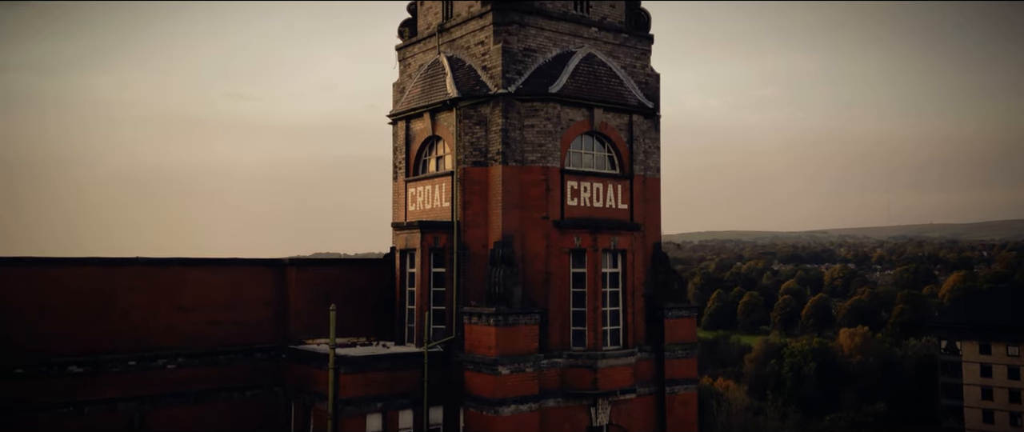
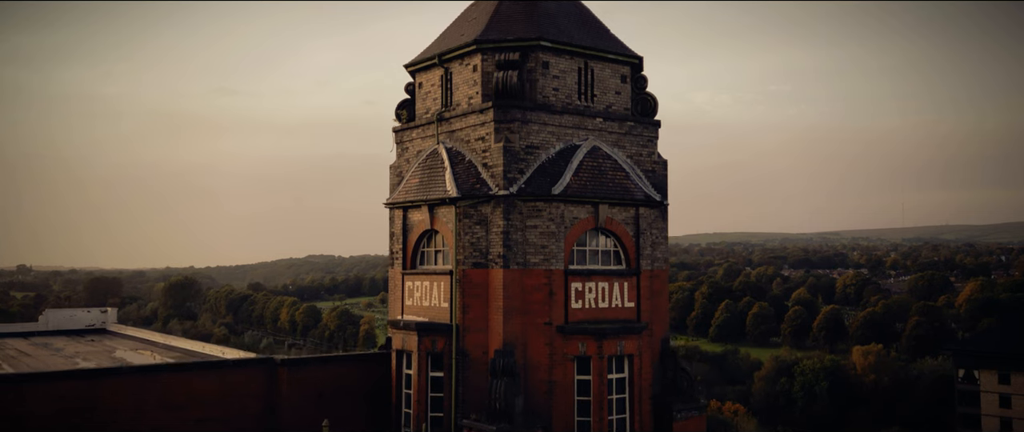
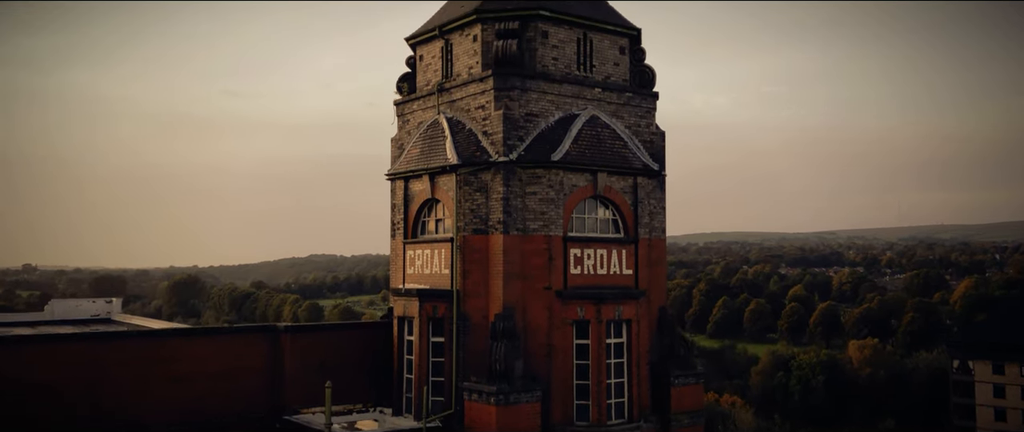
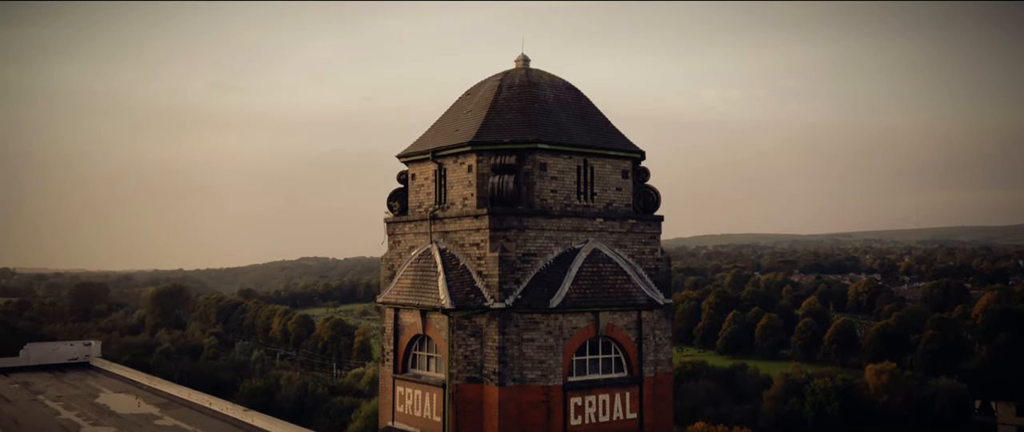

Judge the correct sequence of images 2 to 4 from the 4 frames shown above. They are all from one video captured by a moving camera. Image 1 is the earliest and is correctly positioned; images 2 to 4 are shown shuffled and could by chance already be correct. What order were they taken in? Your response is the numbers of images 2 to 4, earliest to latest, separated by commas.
3, 2, 4
